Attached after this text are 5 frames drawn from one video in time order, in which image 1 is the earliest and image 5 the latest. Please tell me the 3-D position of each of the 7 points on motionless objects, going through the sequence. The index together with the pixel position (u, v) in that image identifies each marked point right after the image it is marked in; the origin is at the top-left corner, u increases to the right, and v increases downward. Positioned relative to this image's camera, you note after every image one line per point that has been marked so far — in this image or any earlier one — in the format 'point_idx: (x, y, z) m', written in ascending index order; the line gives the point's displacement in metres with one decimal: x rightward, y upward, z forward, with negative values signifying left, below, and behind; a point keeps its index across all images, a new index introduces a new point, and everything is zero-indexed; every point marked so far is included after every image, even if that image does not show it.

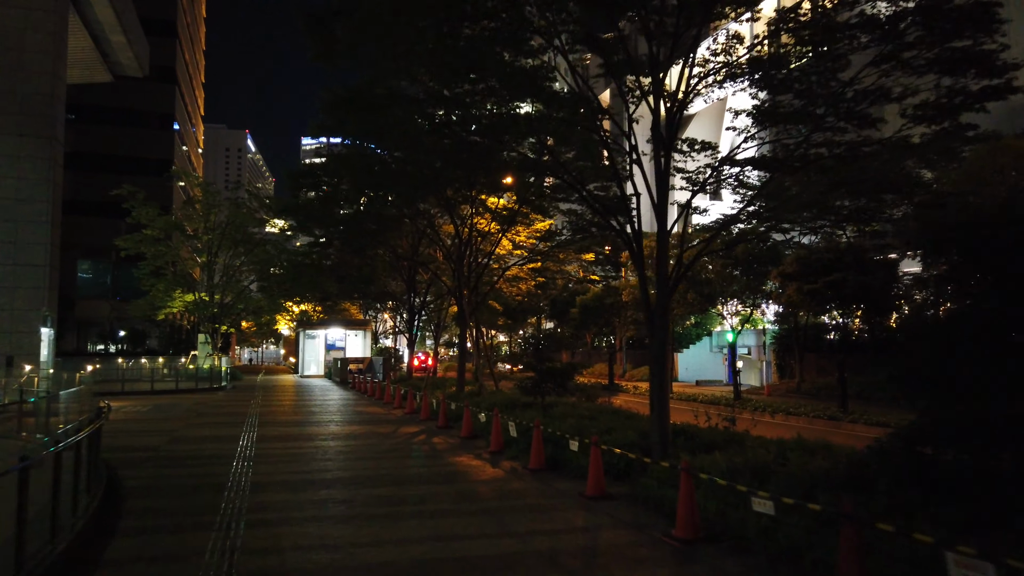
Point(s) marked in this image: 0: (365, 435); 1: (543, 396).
0: (-2.5, -2.5, +12.9) m
1: (+0.5, -1.9, +13.4) m
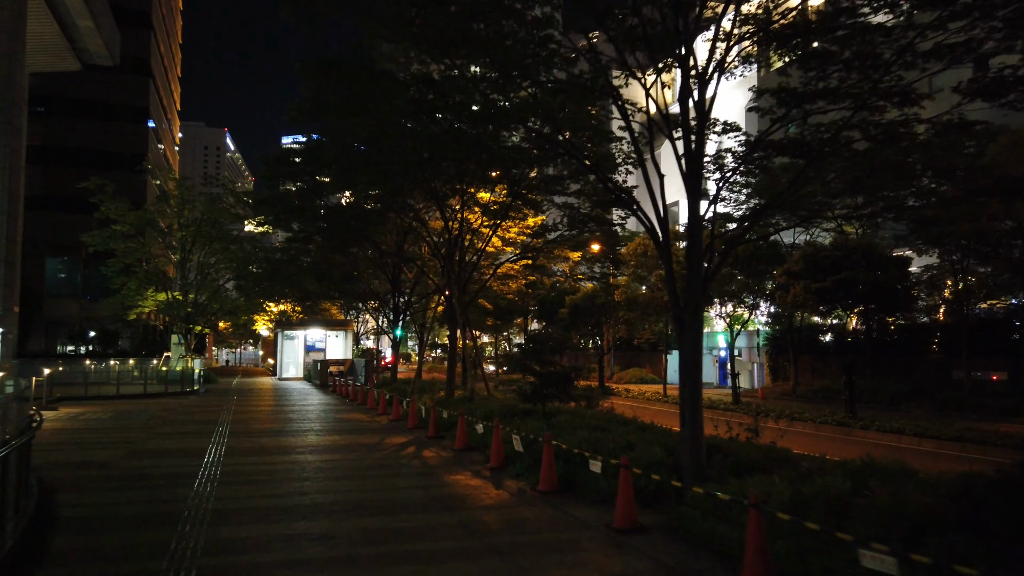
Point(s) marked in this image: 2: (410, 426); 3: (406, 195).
0: (-2.5, -2.4, +11.6) m
1: (+0.5, -1.9, +12.2) m
2: (-1.9, -2.5, +13.8) m
3: (-2.7, +2.3, +19.1) m
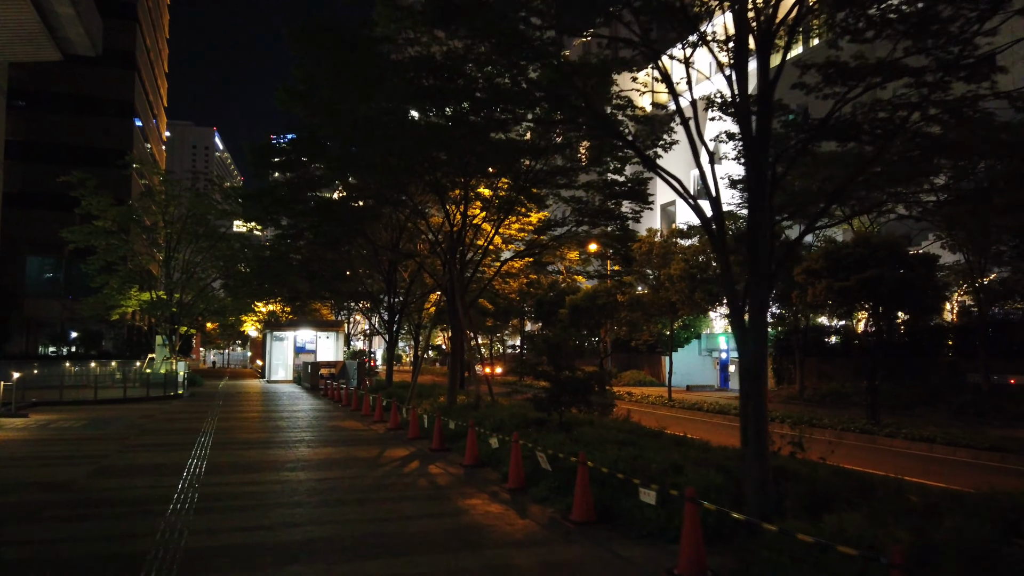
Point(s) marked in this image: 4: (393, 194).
0: (-2.3, -2.4, +10.4) m
1: (+0.7, -1.8, +11.1) m
2: (-1.7, -2.5, +12.6) m
3: (-2.5, +2.4, +17.9) m
4: (-2.9, +2.3, +18.3) m
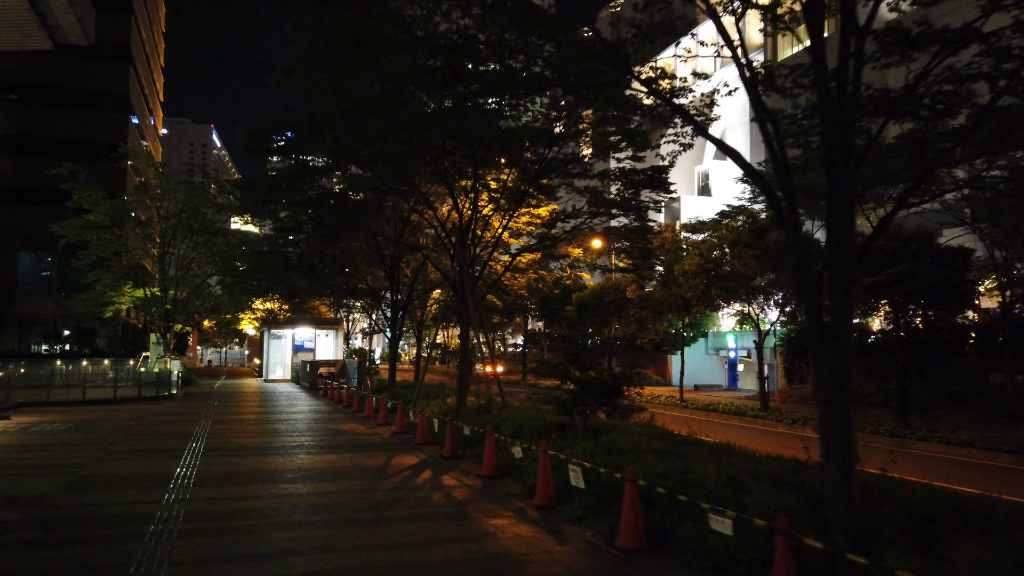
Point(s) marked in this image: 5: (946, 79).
0: (-2.1, -2.3, +9.5) m
1: (+1.0, -1.7, +10.1) m
2: (-1.4, -2.4, +11.7) m
3: (-2.3, +2.5, +16.9) m
4: (-2.7, +2.4, +17.3) m
5: (+4.6, +2.3, +8.2) m
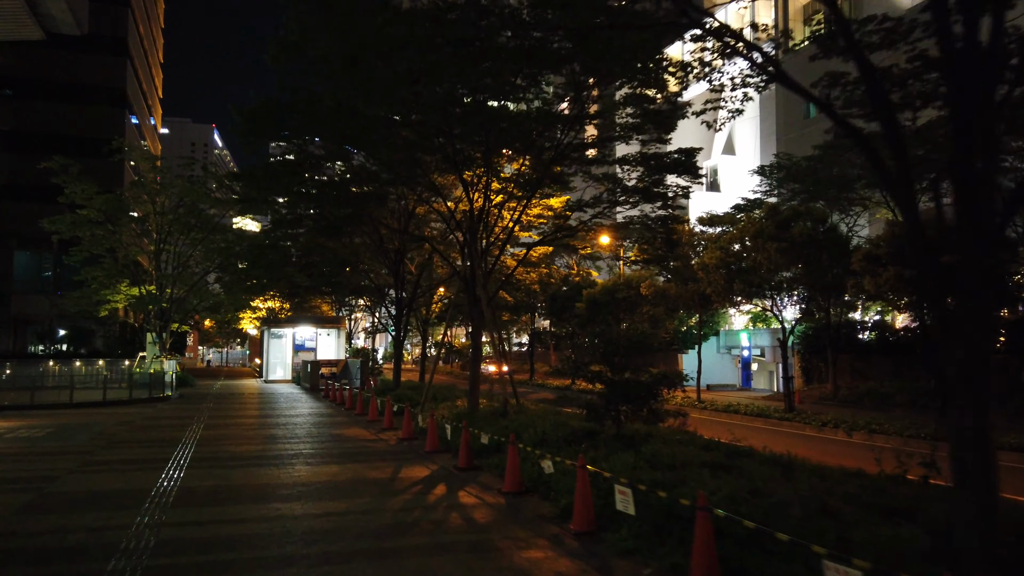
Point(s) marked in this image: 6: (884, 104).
0: (-1.8, -2.2, +8.4) m
1: (+1.2, -1.6, +9.0) m
2: (-1.2, -2.3, +10.5) m
3: (-2.0, +2.6, +15.8) m
4: (-2.4, +2.5, +16.2) m
5: (+4.9, +2.4, +7.0) m
6: (+2.6, +1.3, +5.4) m
